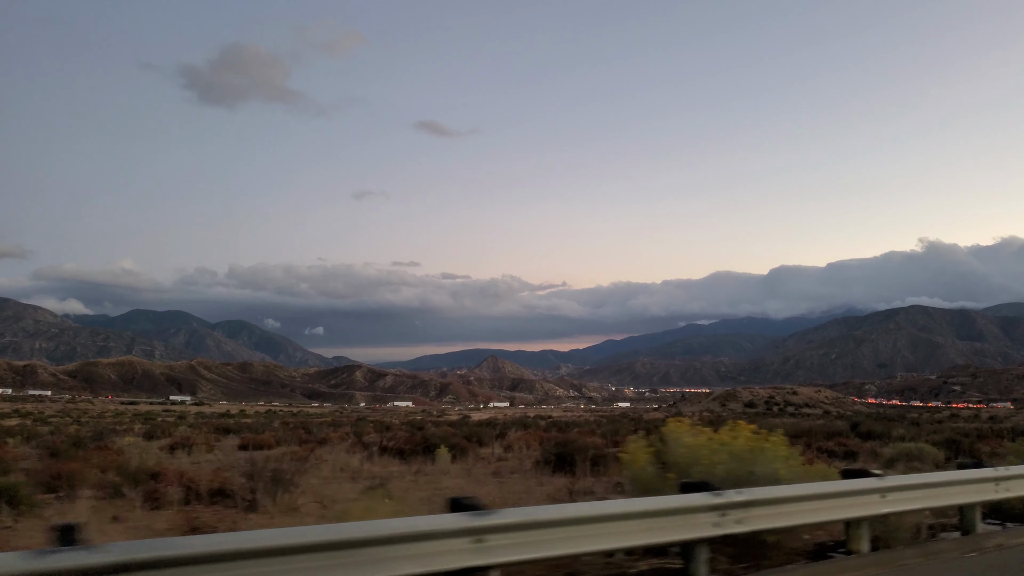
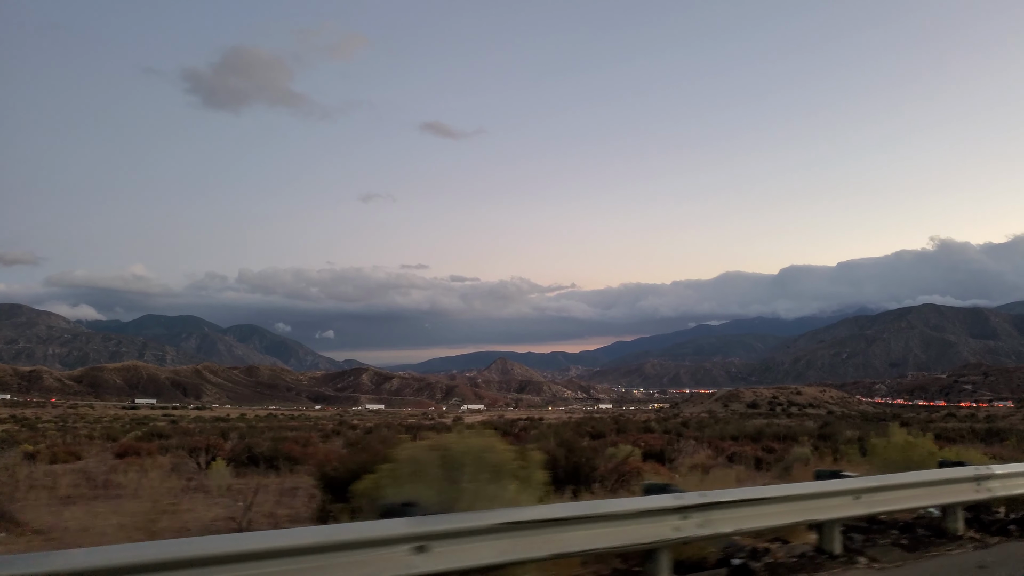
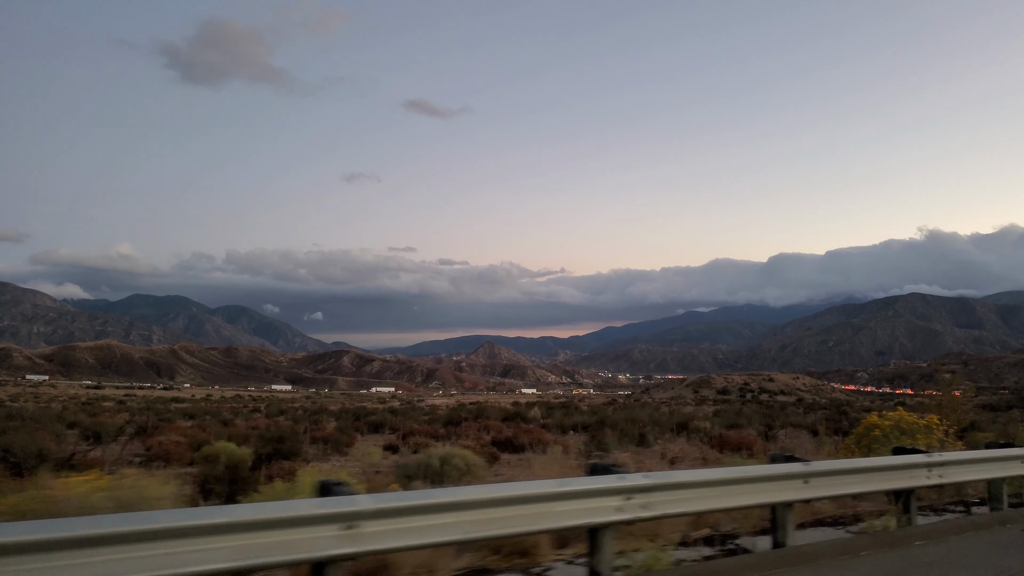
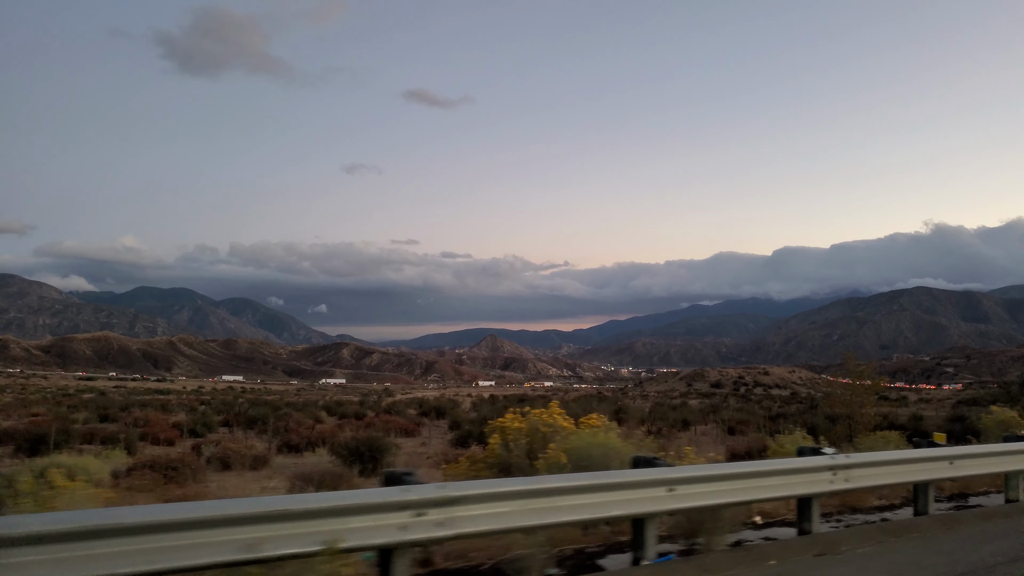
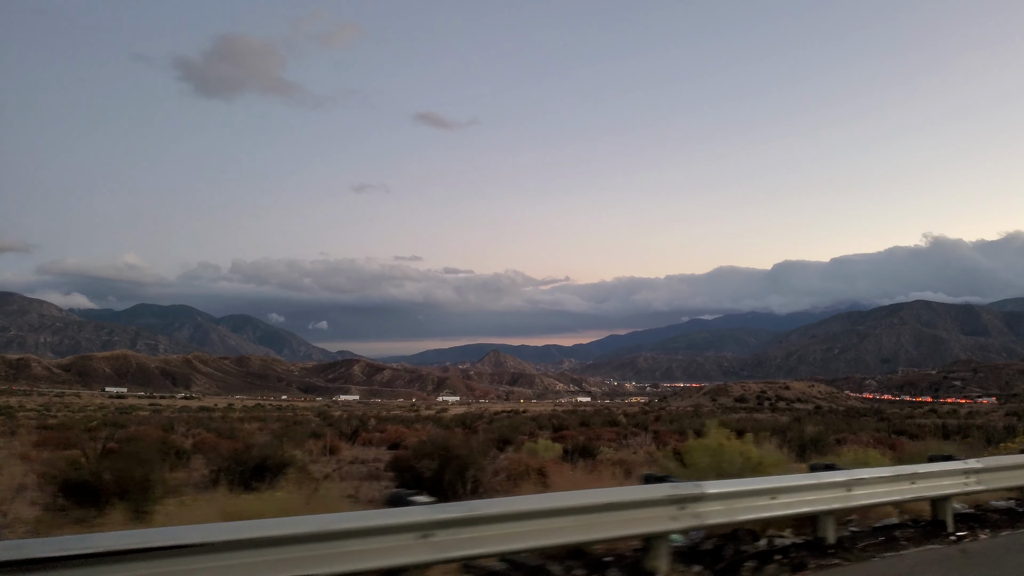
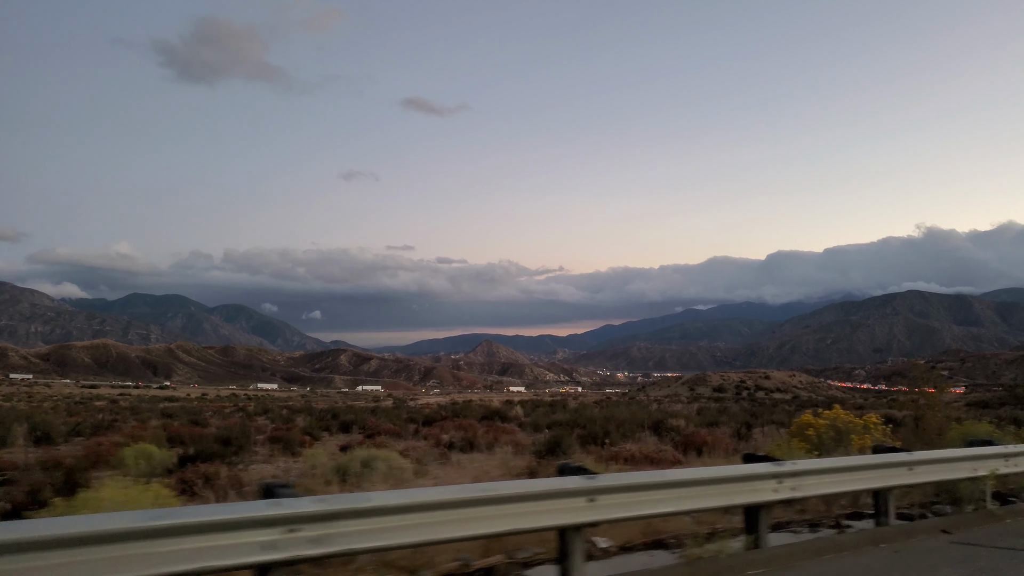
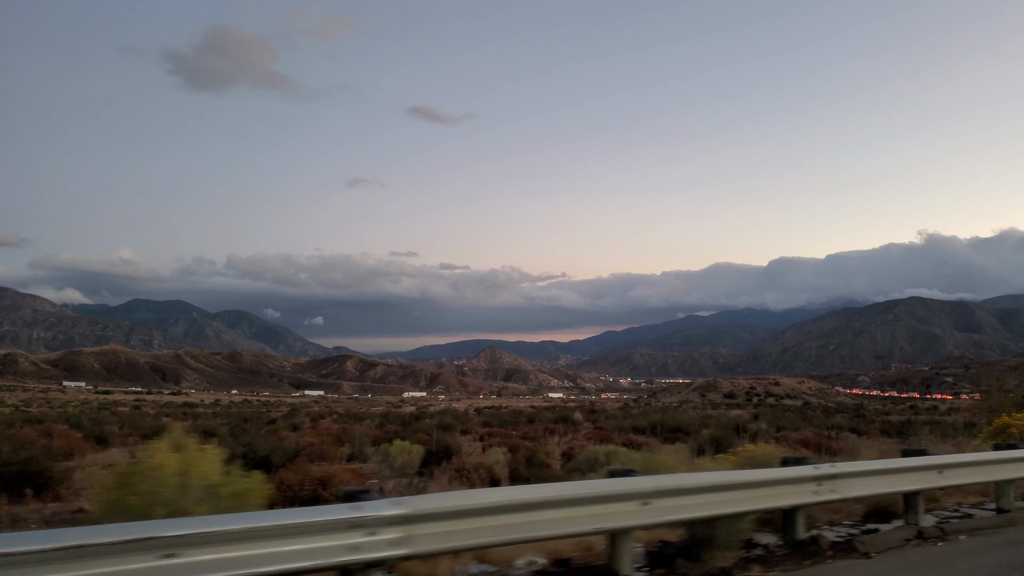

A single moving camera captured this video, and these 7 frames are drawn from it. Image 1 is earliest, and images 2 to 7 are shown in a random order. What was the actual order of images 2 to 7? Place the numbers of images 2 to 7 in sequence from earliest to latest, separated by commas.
2, 5, 7, 3, 6, 4
